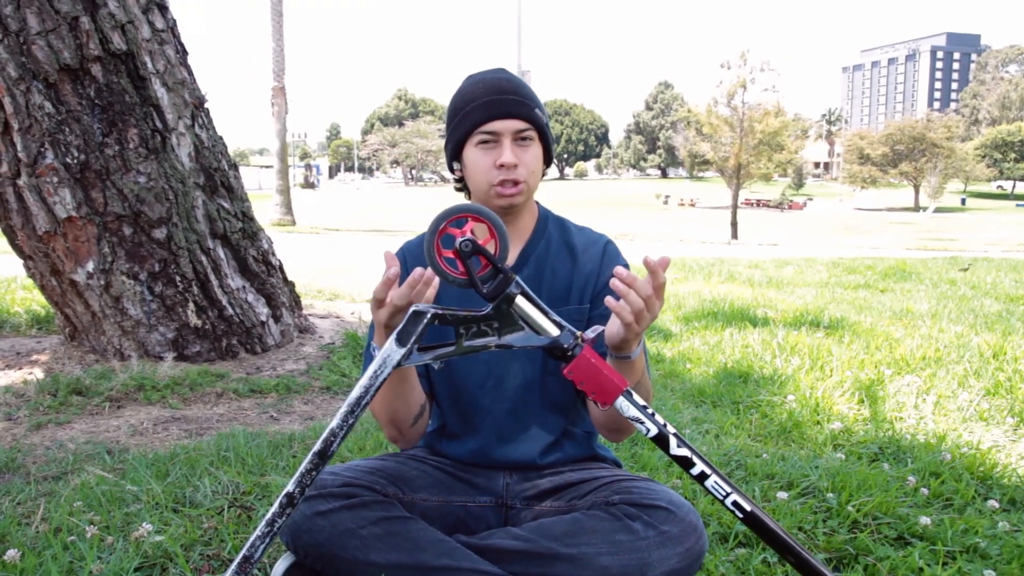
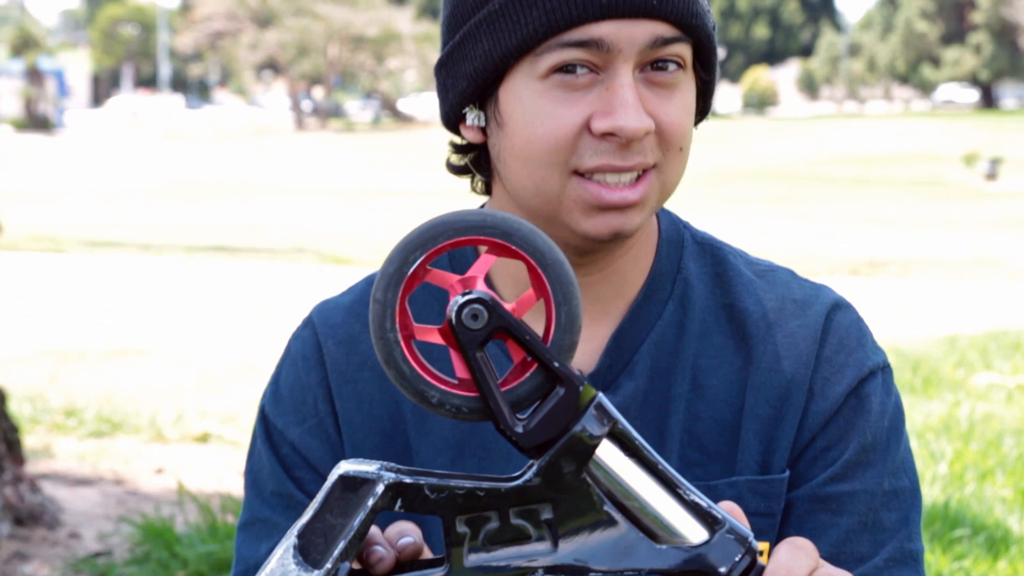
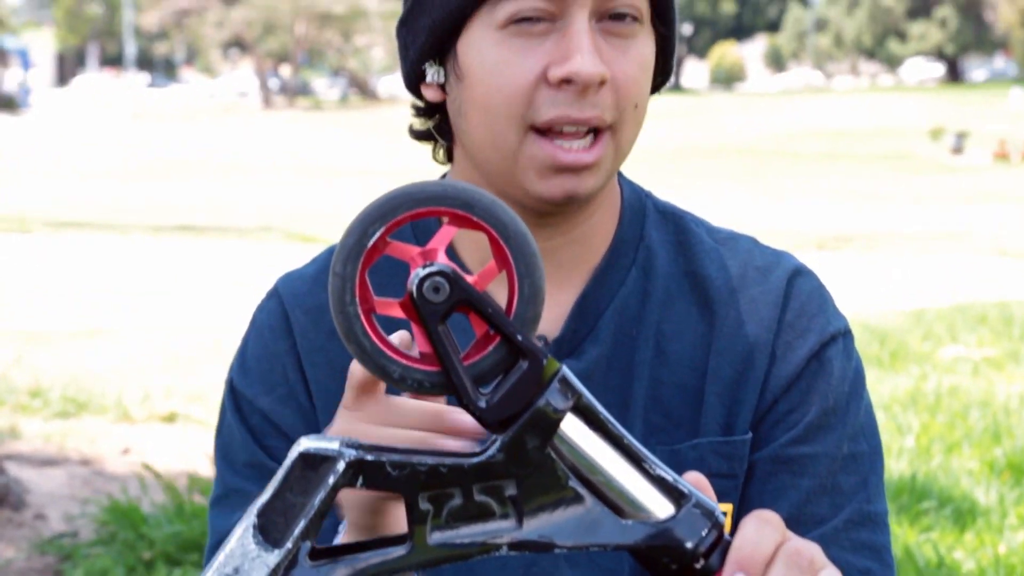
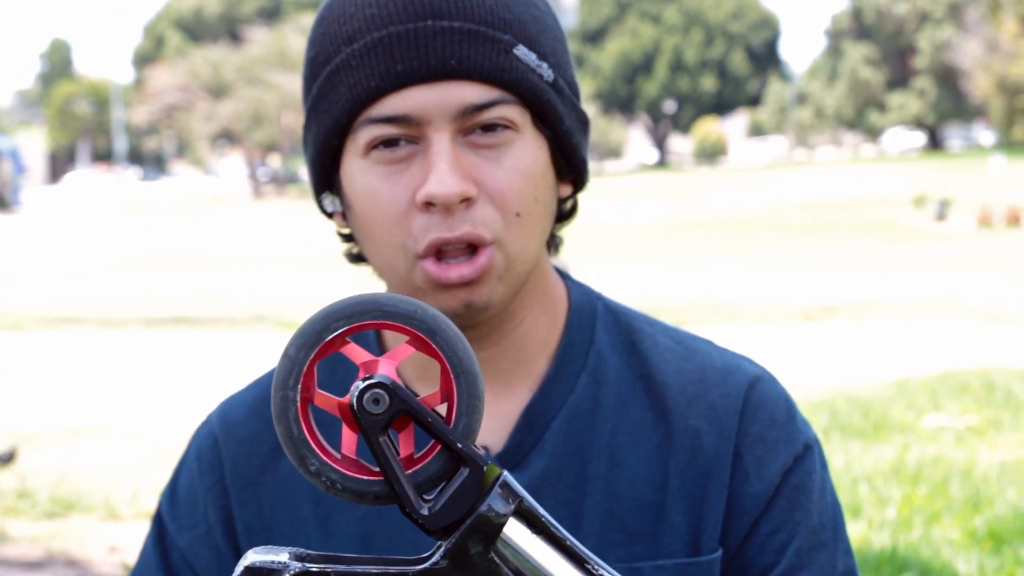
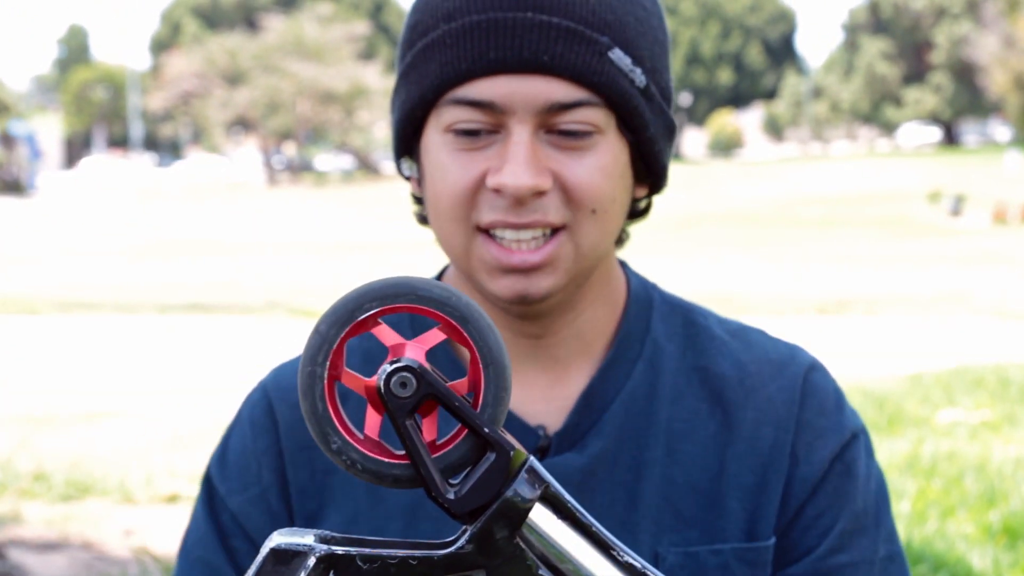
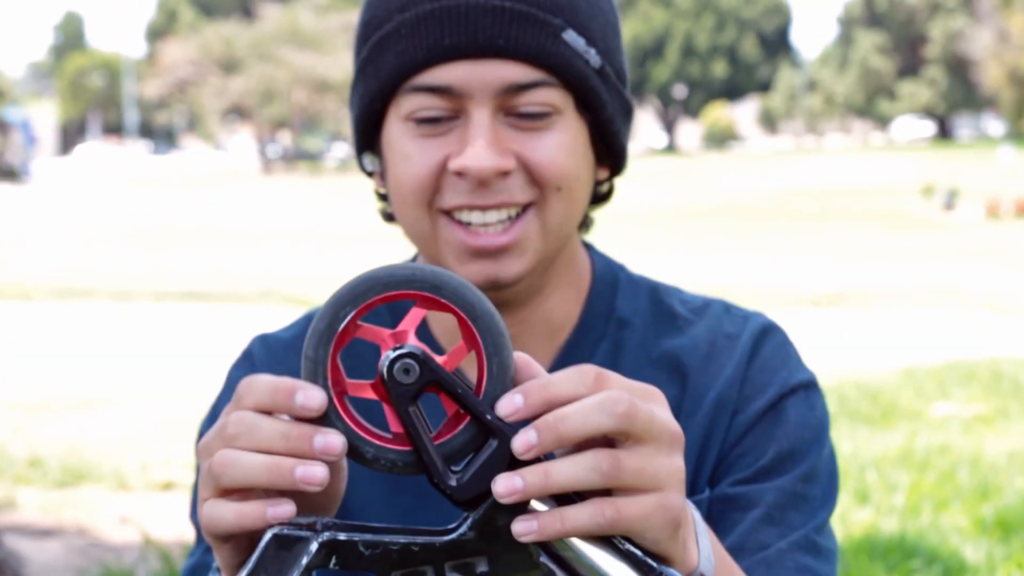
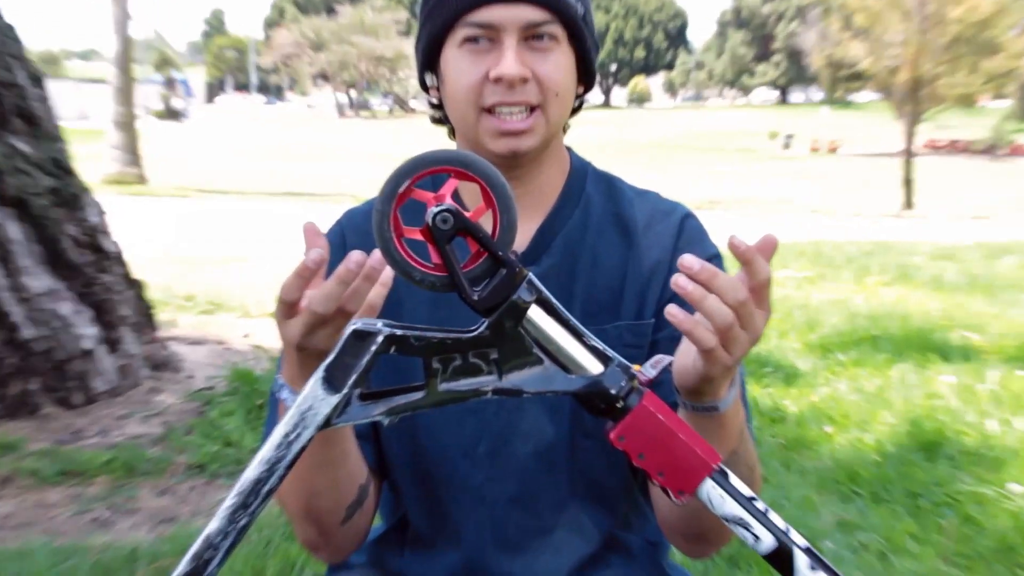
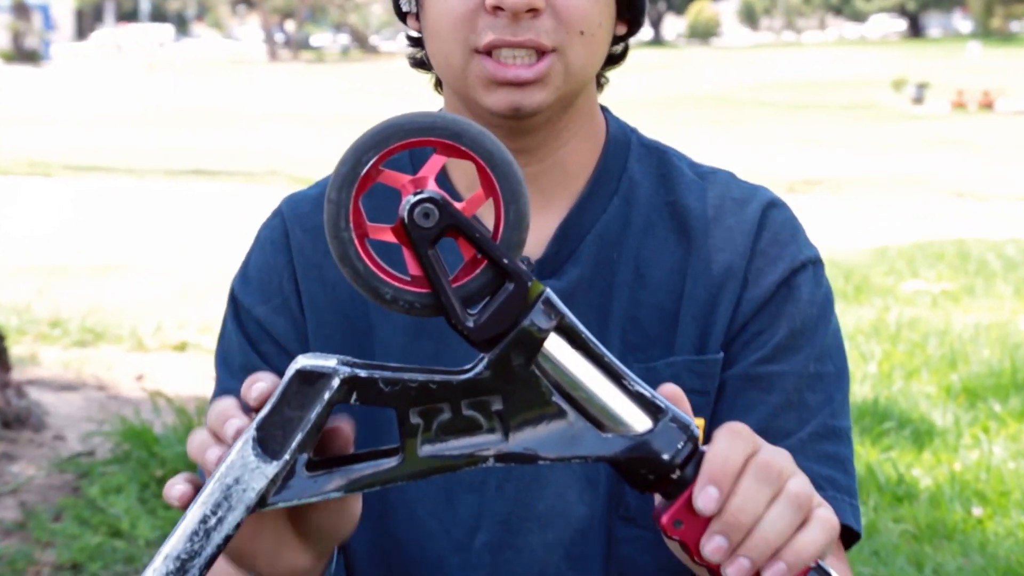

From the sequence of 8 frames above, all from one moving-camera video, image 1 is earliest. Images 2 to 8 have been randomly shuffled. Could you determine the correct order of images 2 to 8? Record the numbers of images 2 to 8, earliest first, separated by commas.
7, 8, 3, 2, 6, 5, 4
